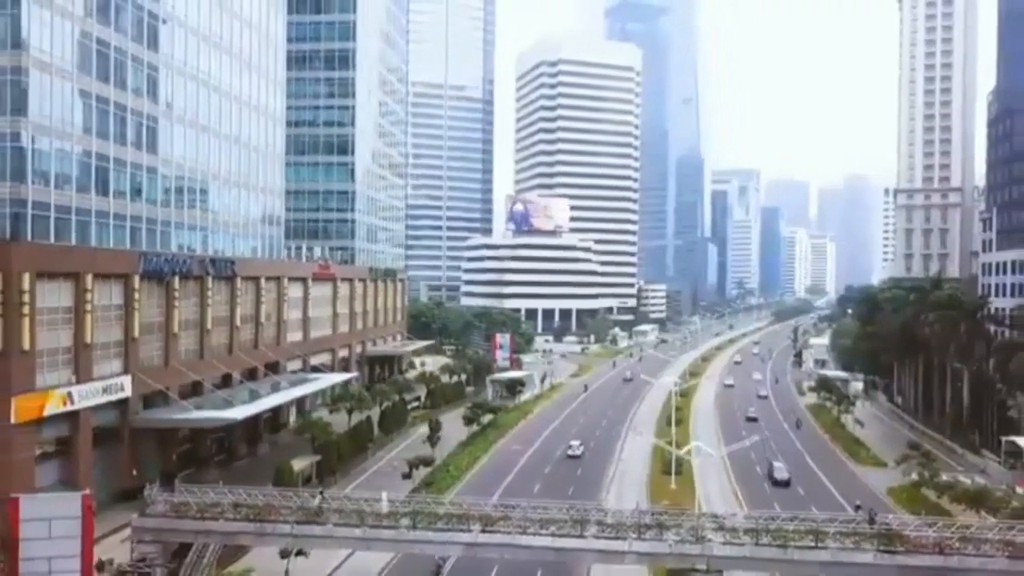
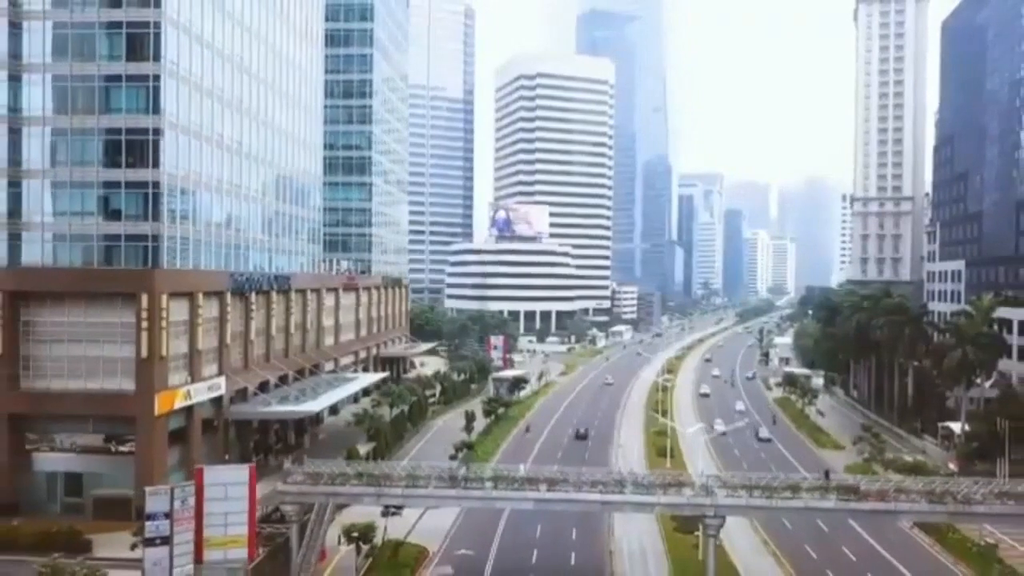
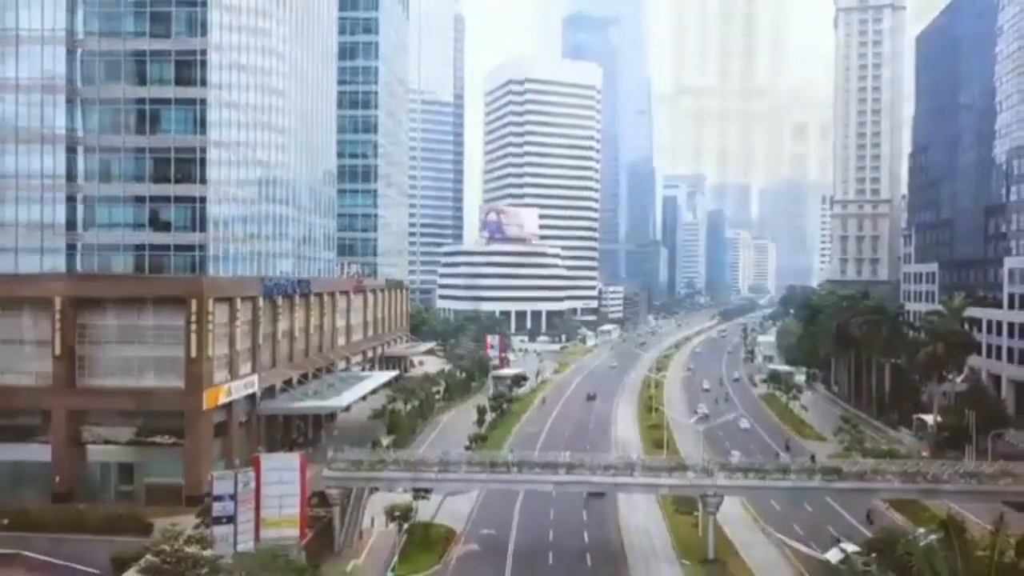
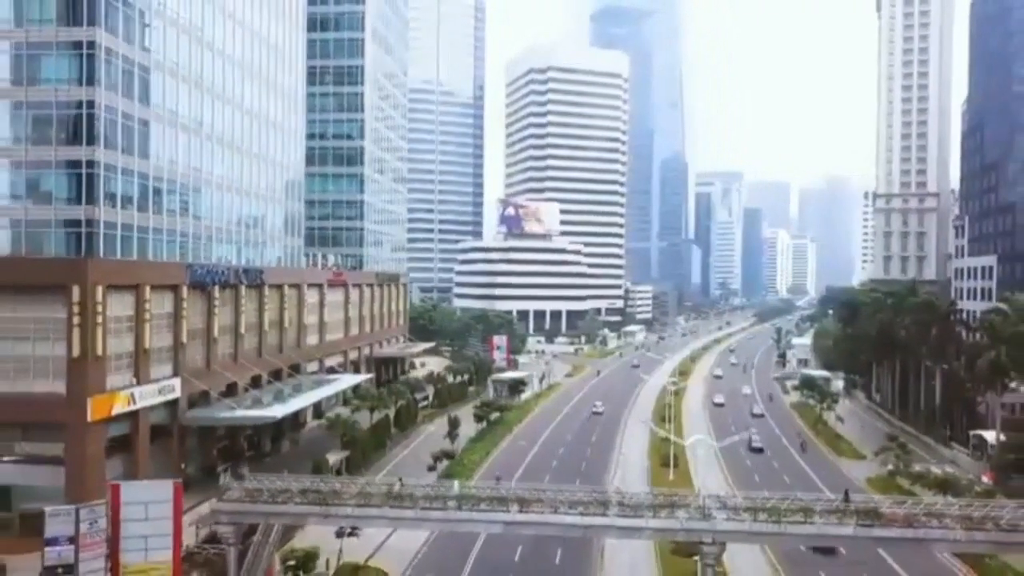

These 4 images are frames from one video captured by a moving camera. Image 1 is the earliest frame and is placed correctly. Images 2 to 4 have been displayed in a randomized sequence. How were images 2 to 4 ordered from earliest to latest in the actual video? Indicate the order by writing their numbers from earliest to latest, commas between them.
4, 2, 3
